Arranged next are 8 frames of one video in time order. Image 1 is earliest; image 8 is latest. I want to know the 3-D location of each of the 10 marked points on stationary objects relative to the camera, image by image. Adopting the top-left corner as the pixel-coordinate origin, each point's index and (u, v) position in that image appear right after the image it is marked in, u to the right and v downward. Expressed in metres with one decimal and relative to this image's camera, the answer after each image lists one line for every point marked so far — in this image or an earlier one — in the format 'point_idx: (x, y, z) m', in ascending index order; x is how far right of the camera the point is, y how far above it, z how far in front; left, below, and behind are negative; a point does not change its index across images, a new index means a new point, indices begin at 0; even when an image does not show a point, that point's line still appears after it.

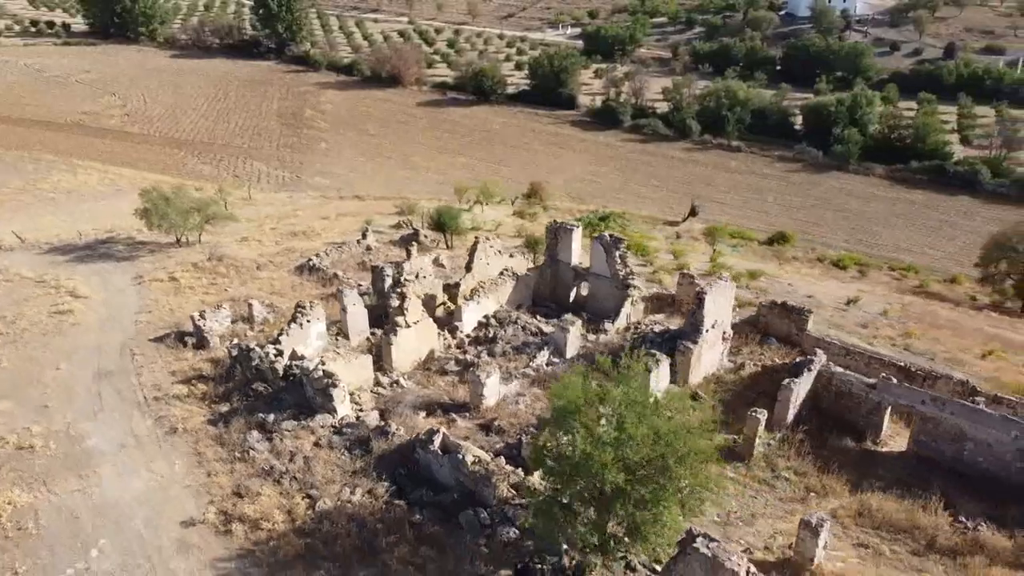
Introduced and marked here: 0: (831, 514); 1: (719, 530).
0: (+6.3, -4.4, +18.0) m
1: (+3.9, -4.6, +17.4) m
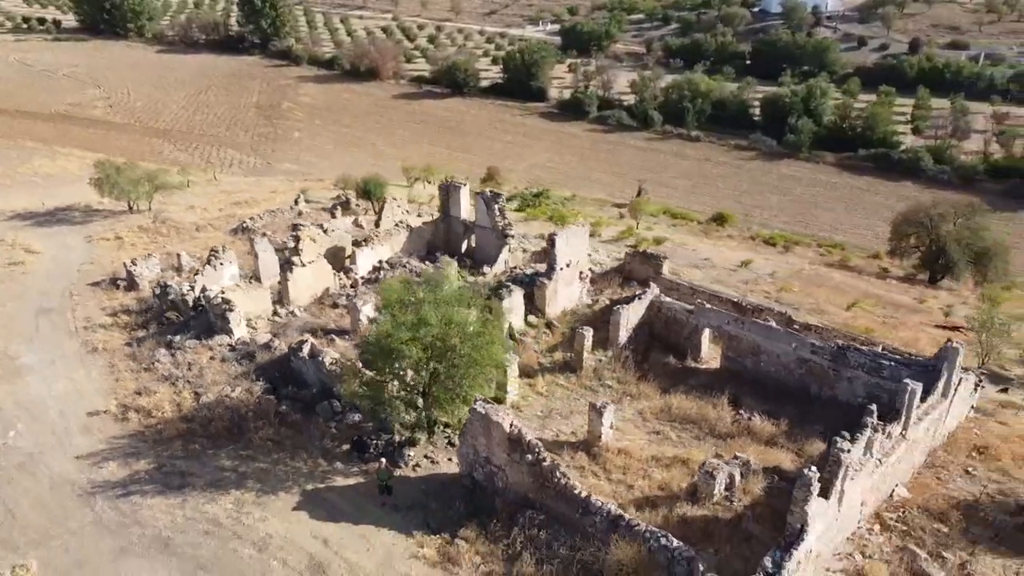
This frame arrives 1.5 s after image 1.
0: (+2.9, -2.9, +21.5) m
1: (+0.6, -3.0, +20.8) m
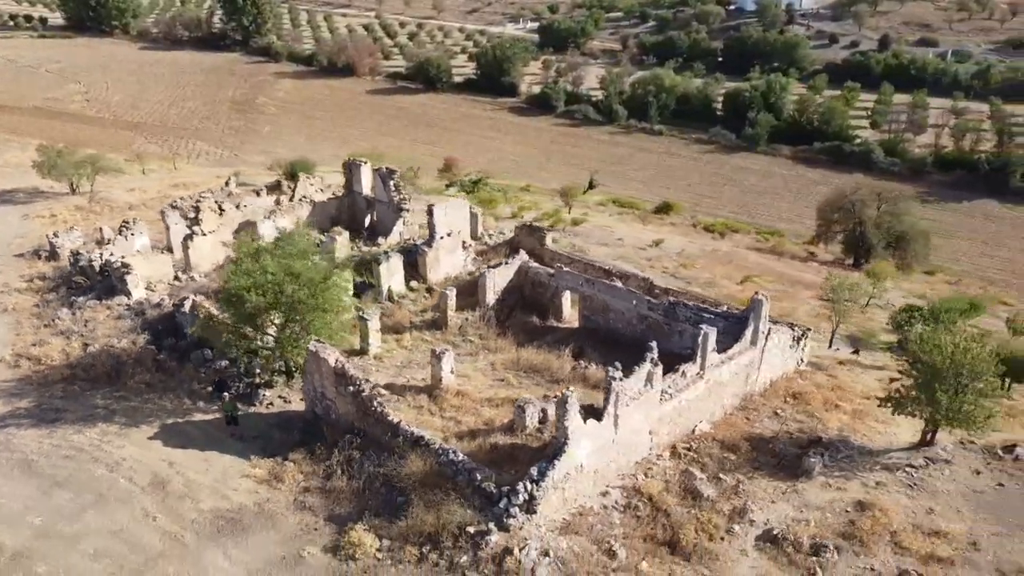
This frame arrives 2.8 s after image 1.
0: (-0.6, -1.9, +23.5) m
1: (-2.9, -2.0, +22.9) m
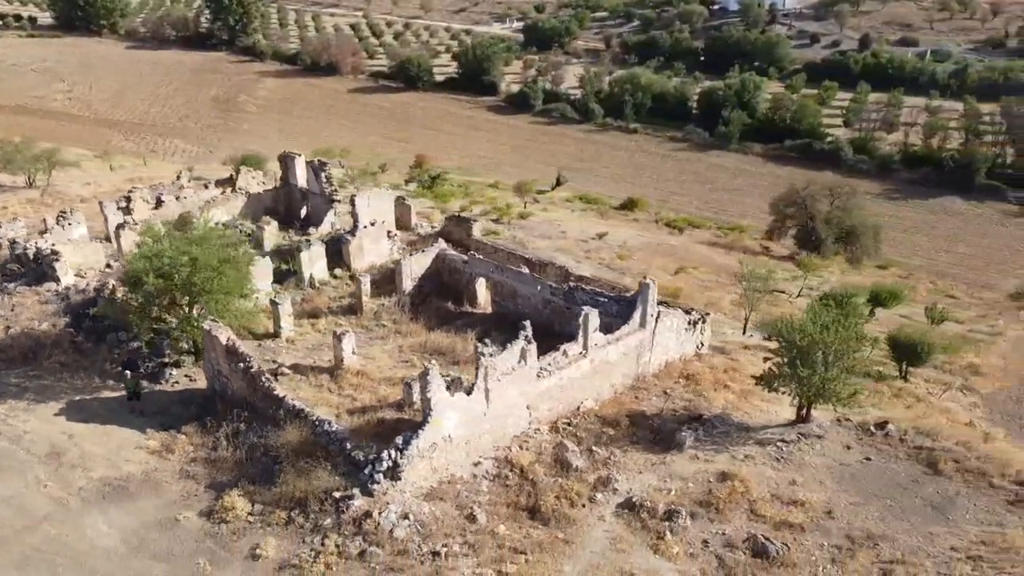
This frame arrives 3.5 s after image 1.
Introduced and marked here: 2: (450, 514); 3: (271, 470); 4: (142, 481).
0: (-3.1, -1.5, +24.5) m
1: (-5.4, -1.7, +23.9) m
2: (-1.1, -4.2, +17.0) m
3: (-4.6, -3.5, +17.6) m
4: (-7.2, -3.8, +17.9) m
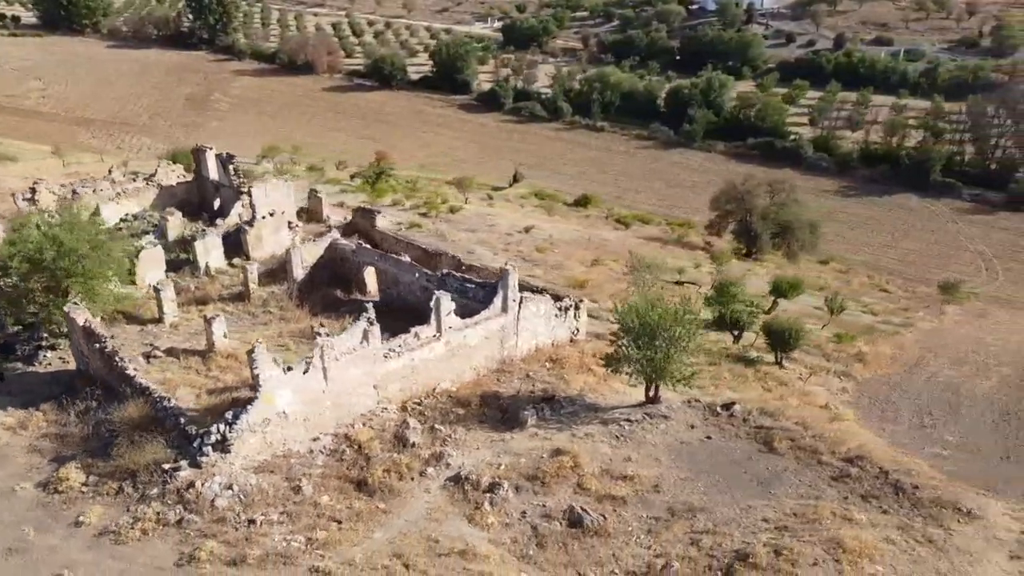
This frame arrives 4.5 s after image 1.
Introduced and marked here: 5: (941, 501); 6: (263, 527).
0: (-6.5, -1.2, +25.3) m
1: (-8.8, -1.3, +24.7) m
2: (-4.6, -3.8, +17.8) m
3: (-8.1, -3.1, +18.4) m
4: (-10.7, -3.4, +18.7) m
5: (+8.8, -4.4, +18.9) m
6: (-4.5, -4.3, +16.5) m
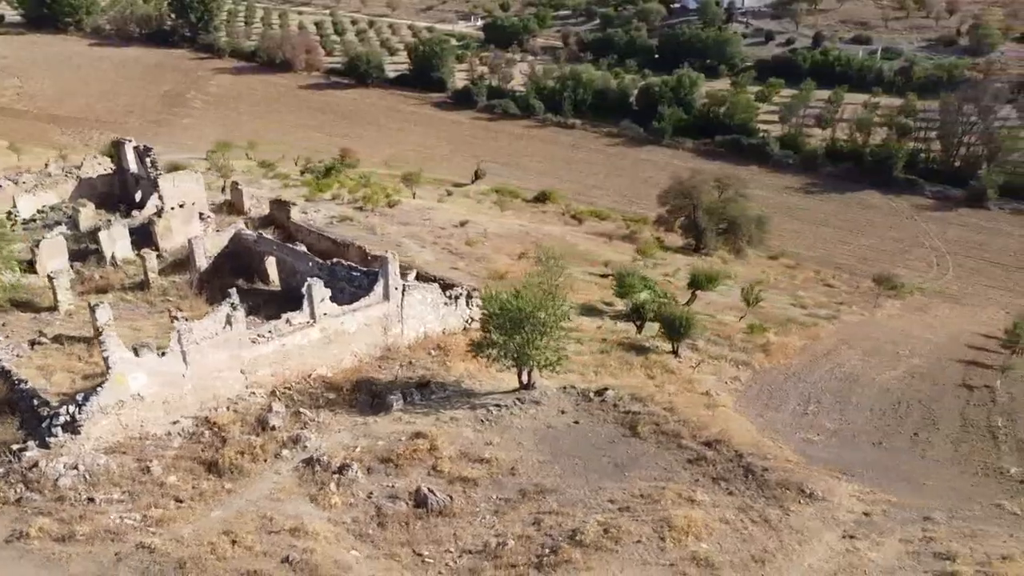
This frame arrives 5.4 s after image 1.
0: (-9.6, -0.8, +25.6) m
1: (-11.9, -1.0, +25.0) m
2: (-7.6, -3.5, +18.1) m
3: (-11.1, -2.8, +18.8) m
4: (-13.7, -3.1, +19.0) m
5: (+5.8, -4.1, +19.2) m
6: (-7.6, -4.0, +16.8) m
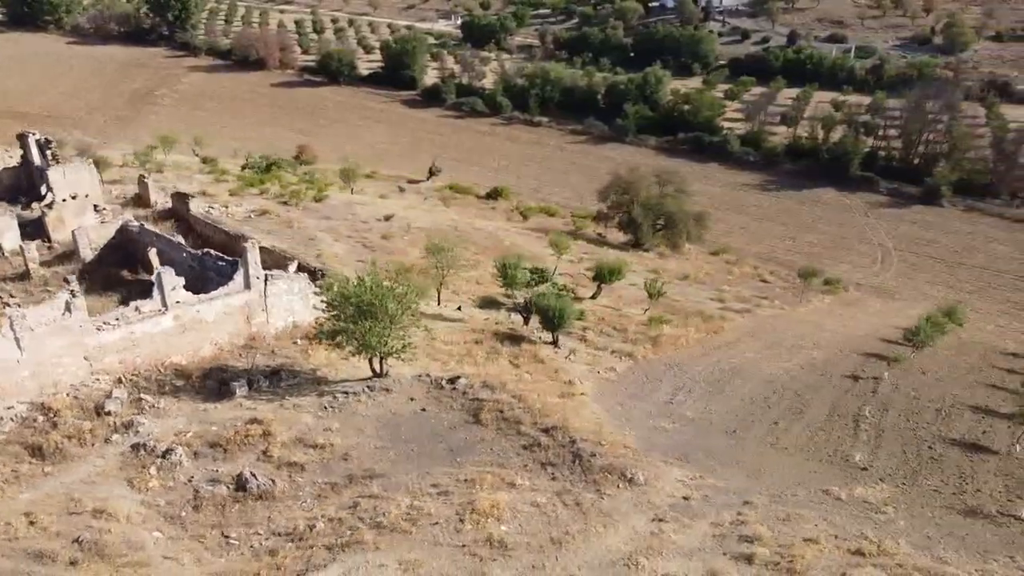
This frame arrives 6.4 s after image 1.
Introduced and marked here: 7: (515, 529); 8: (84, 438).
0: (-13.2, -0.6, +25.8) m
1: (-15.5, -0.7, +25.2) m
2: (-11.3, -3.2, +18.3) m
3: (-14.8, -2.5, +19.0) m
4: (-17.4, -2.8, +19.2) m
5: (+2.1, -3.8, +19.4) m
6: (-11.2, -3.7, +17.0) m
7: (+0.1, -4.5, +17.0) m
8: (-8.9, -3.1, +19.1) m
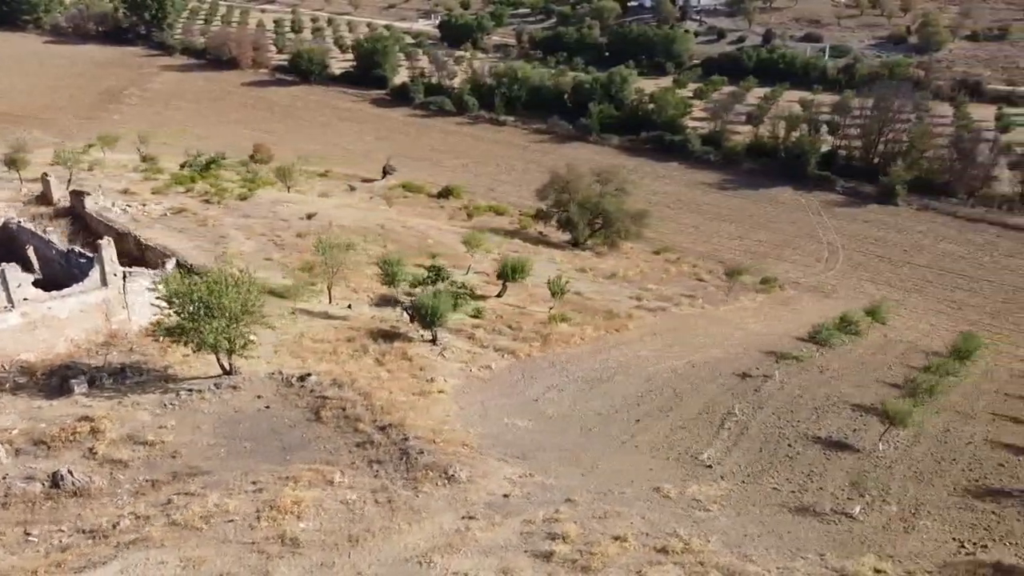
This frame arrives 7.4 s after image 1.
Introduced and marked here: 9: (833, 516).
0: (-16.9, -0.5, +25.7) m
1: (-19.2, -0.6, +25.1) m
2: (-15.0, -3.2, +18.2) m
3: (-18.5, -2.5, +18.9) m
4: (-21.1, -2.7, +19.1) m
5: (-1.6, -3.7, +19.3) m
6: (-14.9, -3.6, +17.0) m
7: (-3.6, -4.4, +16.9) m
8: (-12.6, -3.0, +19.0) m
9: (+6.9, -4.9, +19.7) m
